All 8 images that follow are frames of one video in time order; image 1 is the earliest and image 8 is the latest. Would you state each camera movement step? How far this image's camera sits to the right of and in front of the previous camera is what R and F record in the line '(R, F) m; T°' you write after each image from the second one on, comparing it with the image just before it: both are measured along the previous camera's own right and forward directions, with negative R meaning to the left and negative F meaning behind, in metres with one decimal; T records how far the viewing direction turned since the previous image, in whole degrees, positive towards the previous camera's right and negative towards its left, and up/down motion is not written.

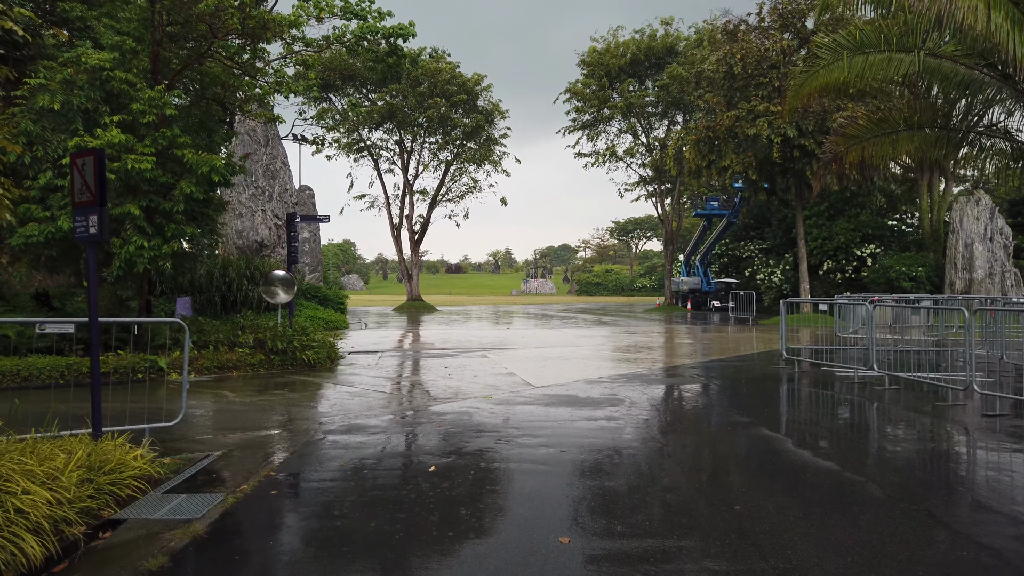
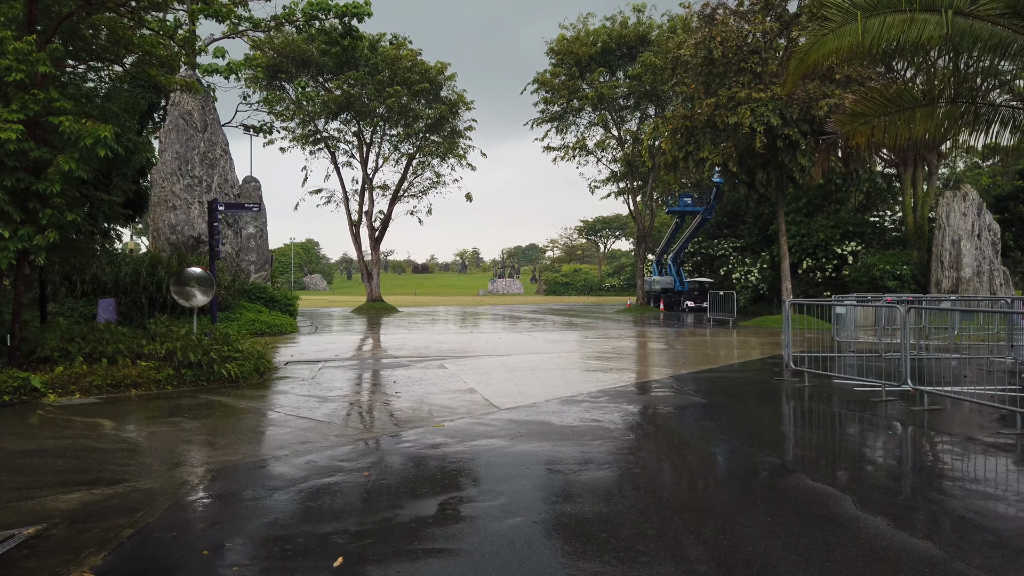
(+0.1, +1.7) m; +2°
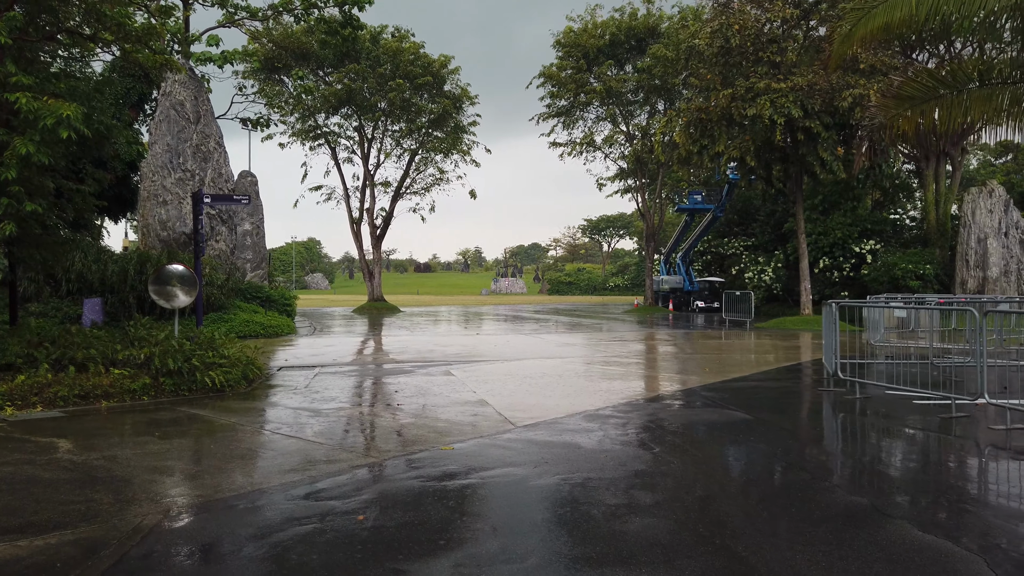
(-0.1, +0.9) m; 0°
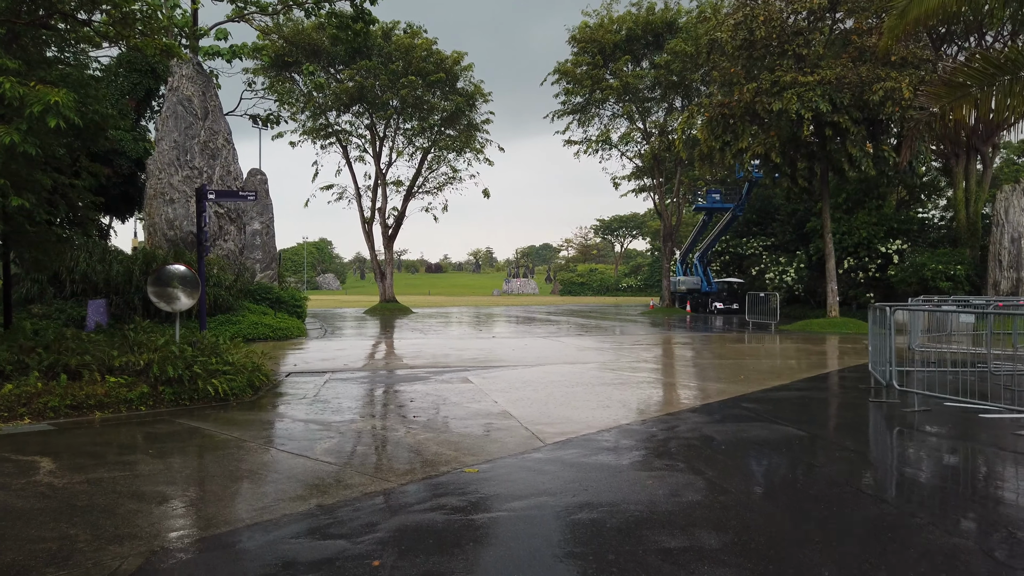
(-0.1, +0.6) m; -1°
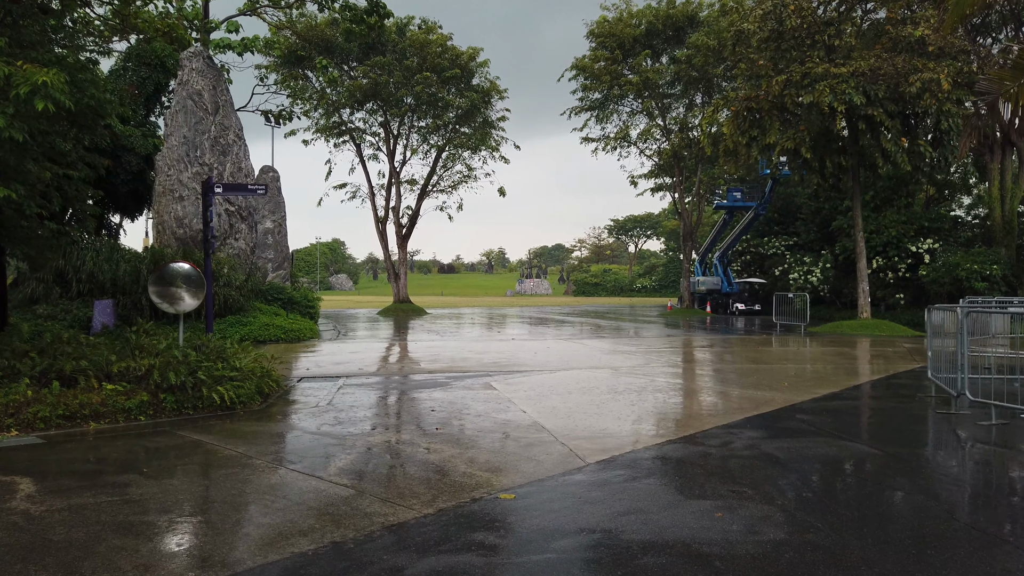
(-0.2, +0.6) m; -1°
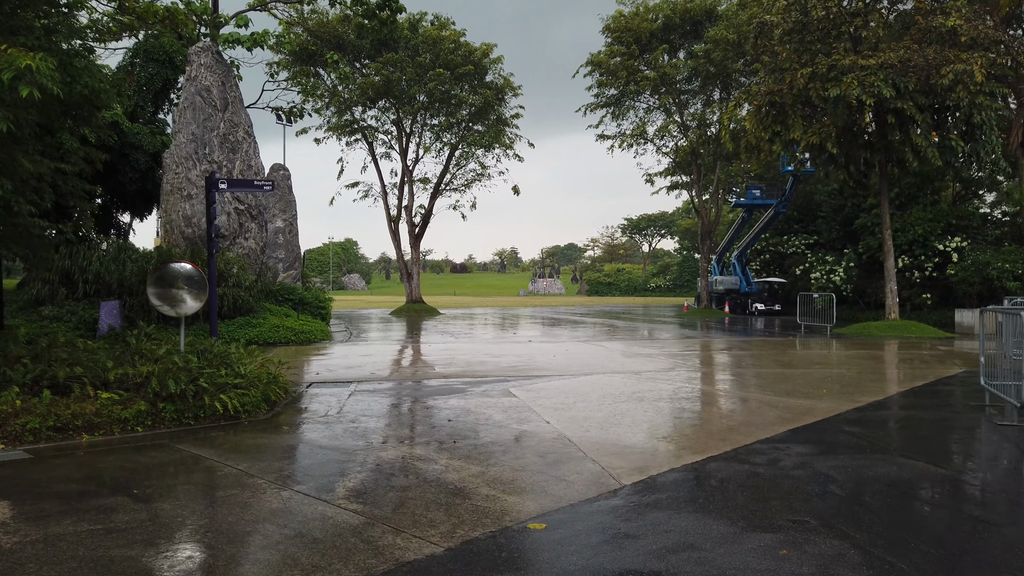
(-0.1, +0.5) m; -1°
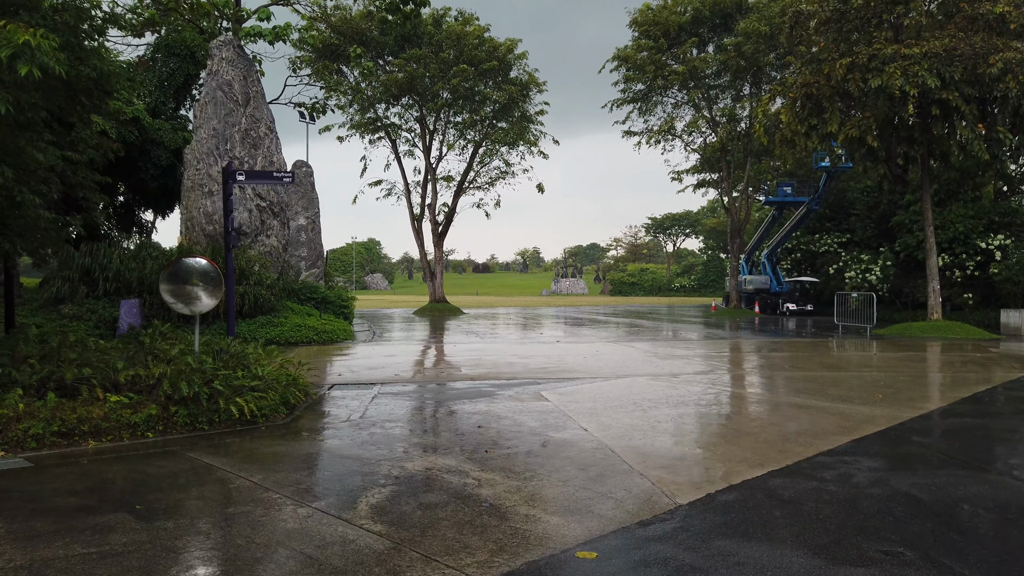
(-0.1, +0.5) m; -2°
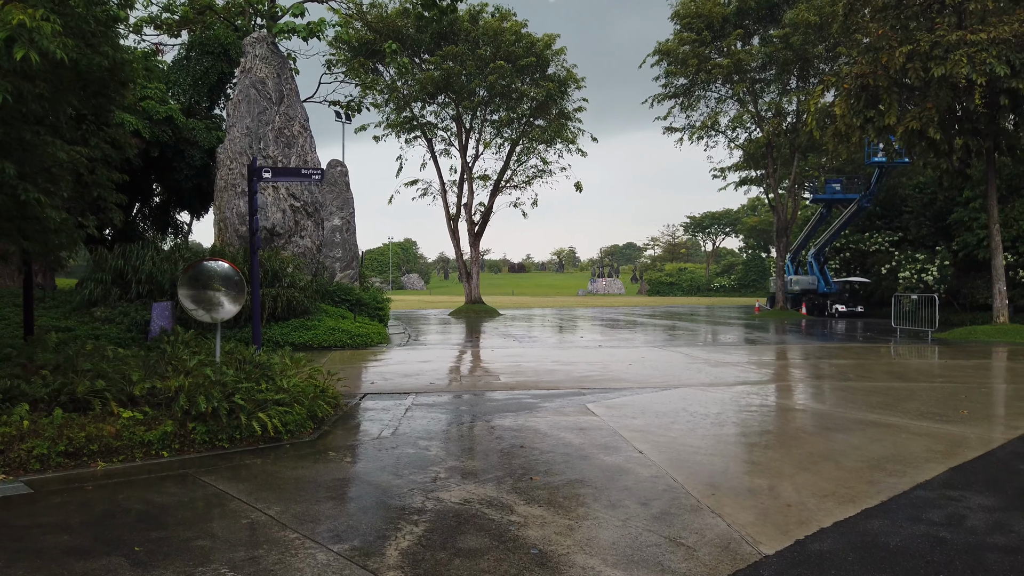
(-0.1, +0.6) m; -3°
